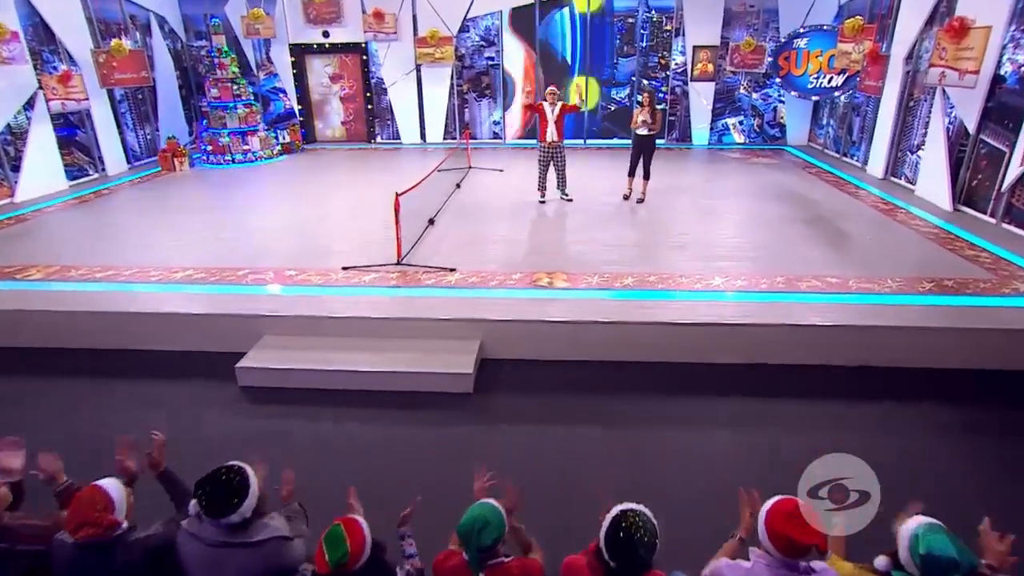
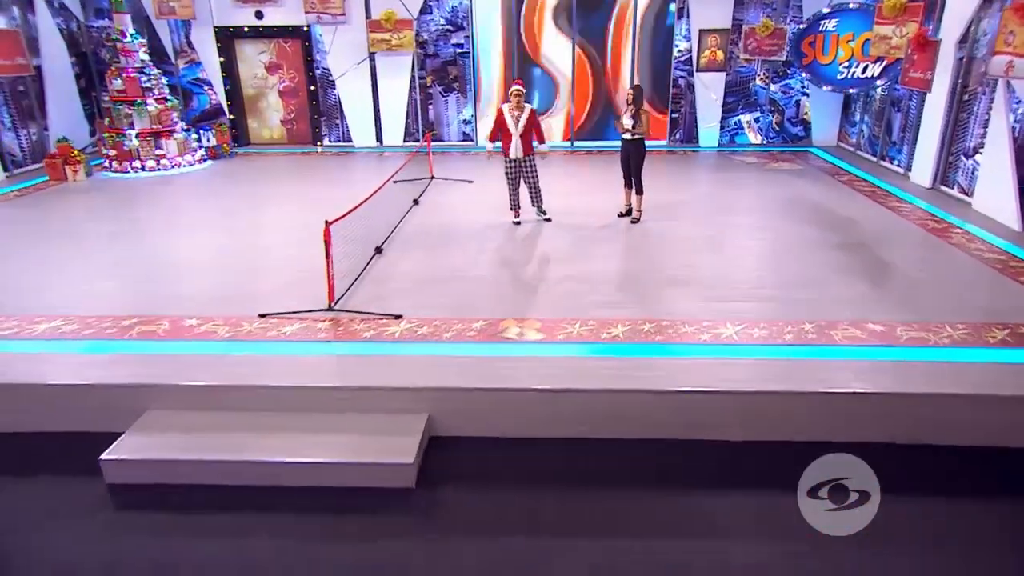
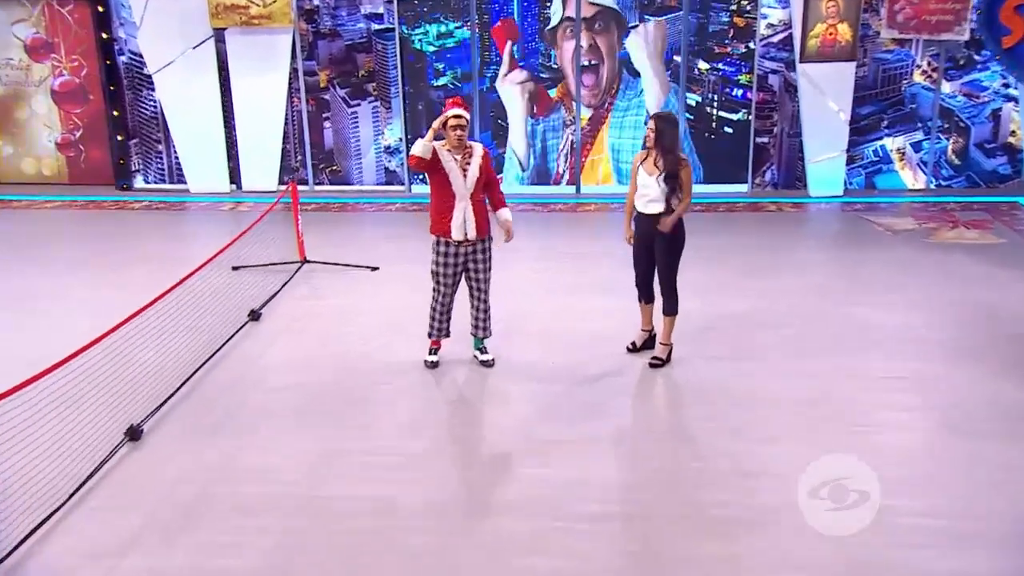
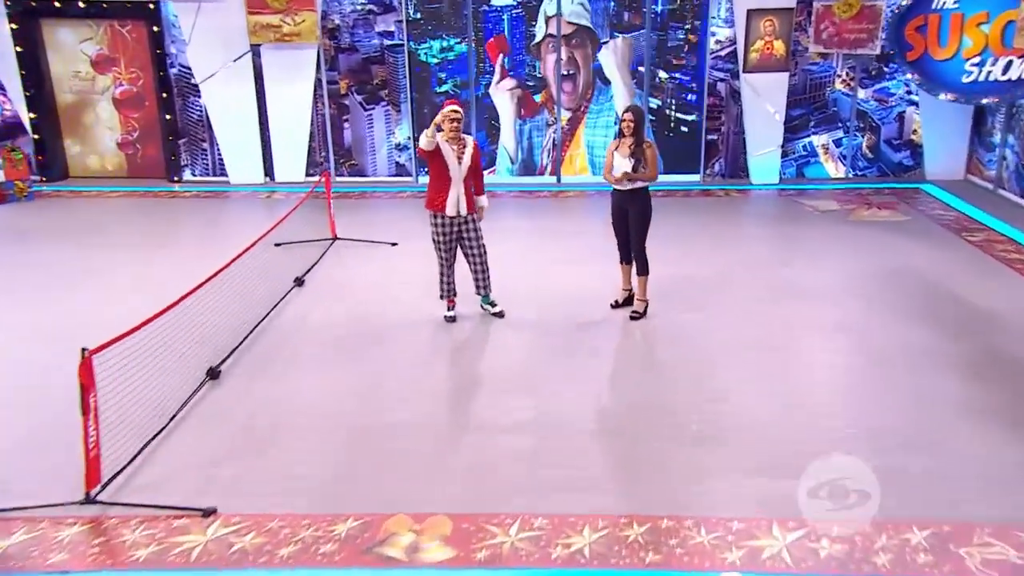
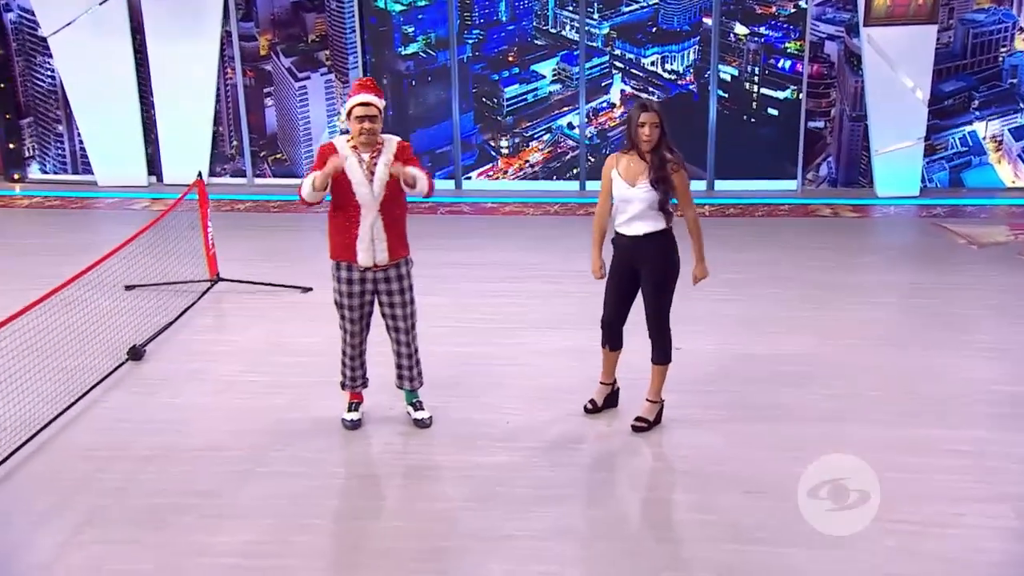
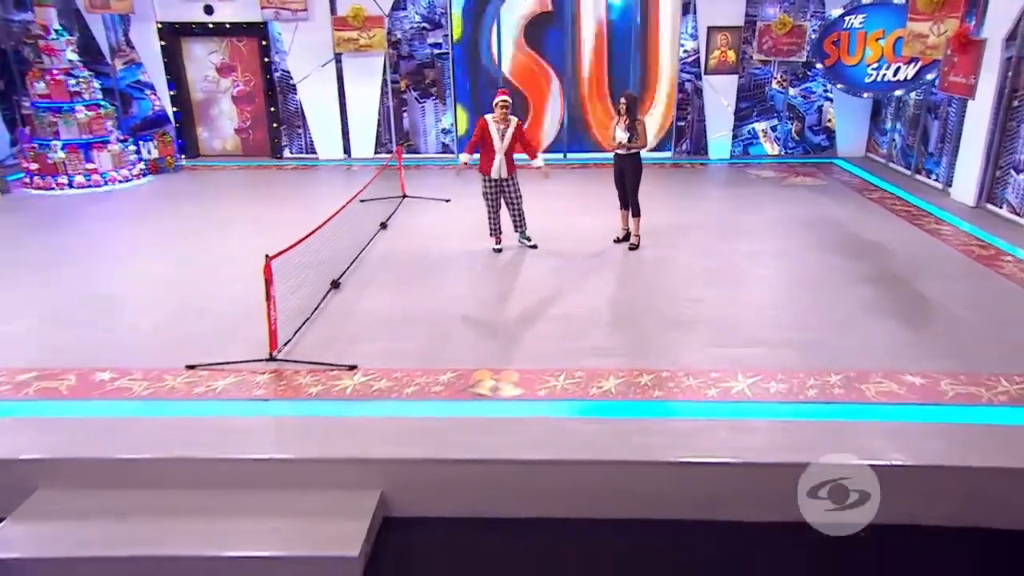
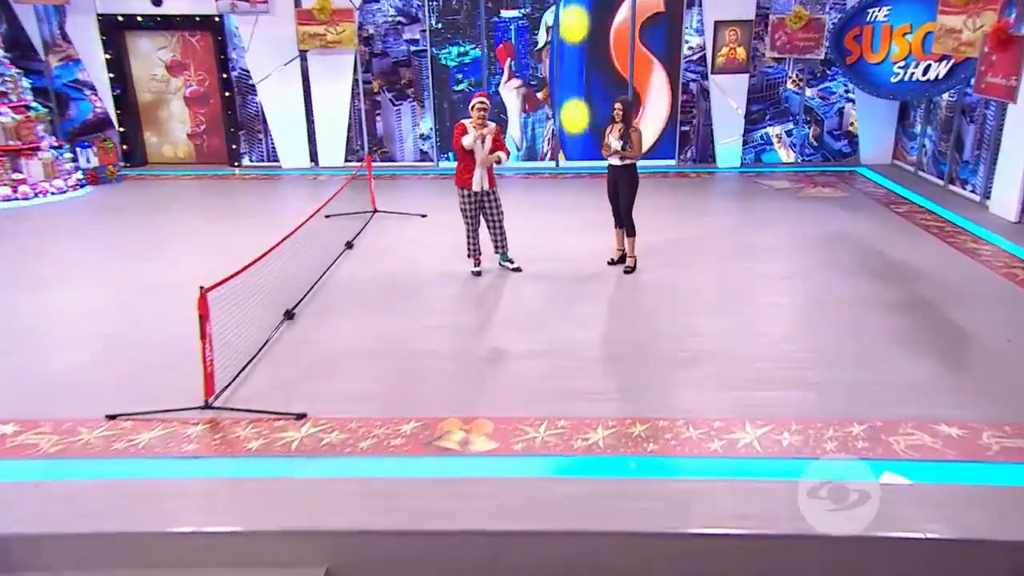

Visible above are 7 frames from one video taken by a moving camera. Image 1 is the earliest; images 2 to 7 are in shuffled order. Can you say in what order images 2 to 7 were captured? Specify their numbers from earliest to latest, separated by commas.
2, 6, 7, 4, 3, 5
